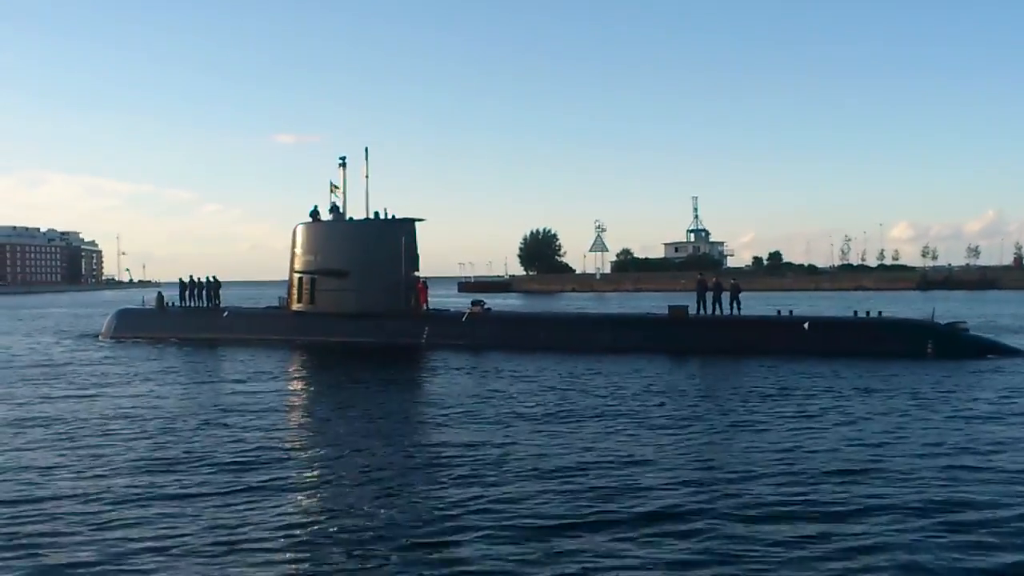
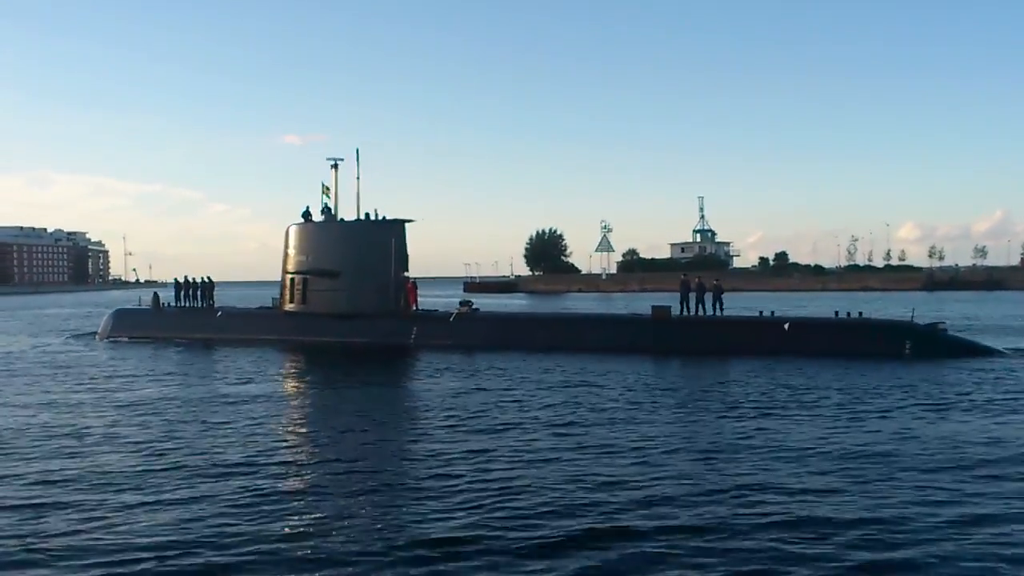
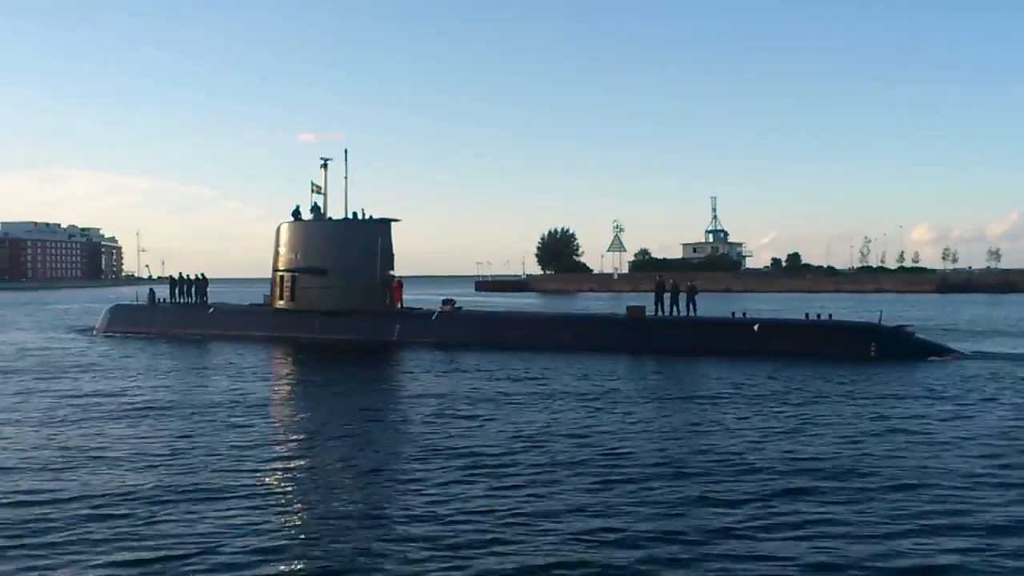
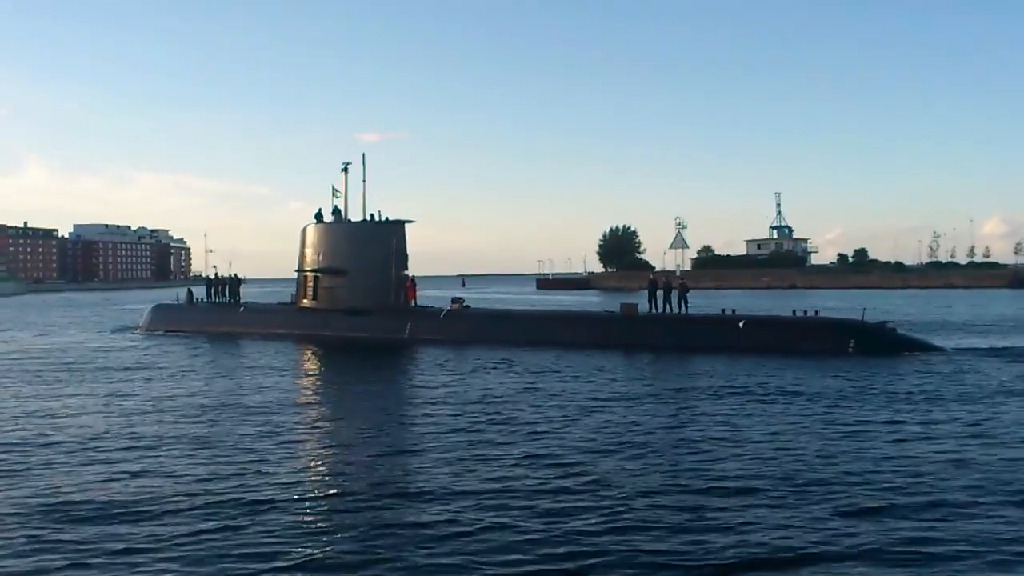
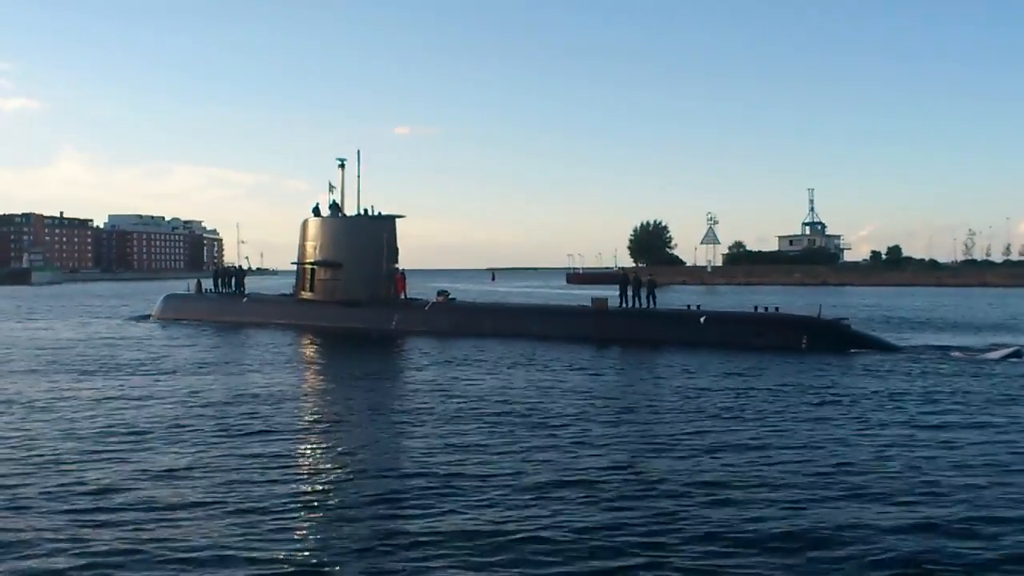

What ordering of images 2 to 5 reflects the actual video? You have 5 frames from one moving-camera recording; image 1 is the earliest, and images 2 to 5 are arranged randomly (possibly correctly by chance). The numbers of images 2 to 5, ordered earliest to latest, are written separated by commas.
2, 3, 4, 5
